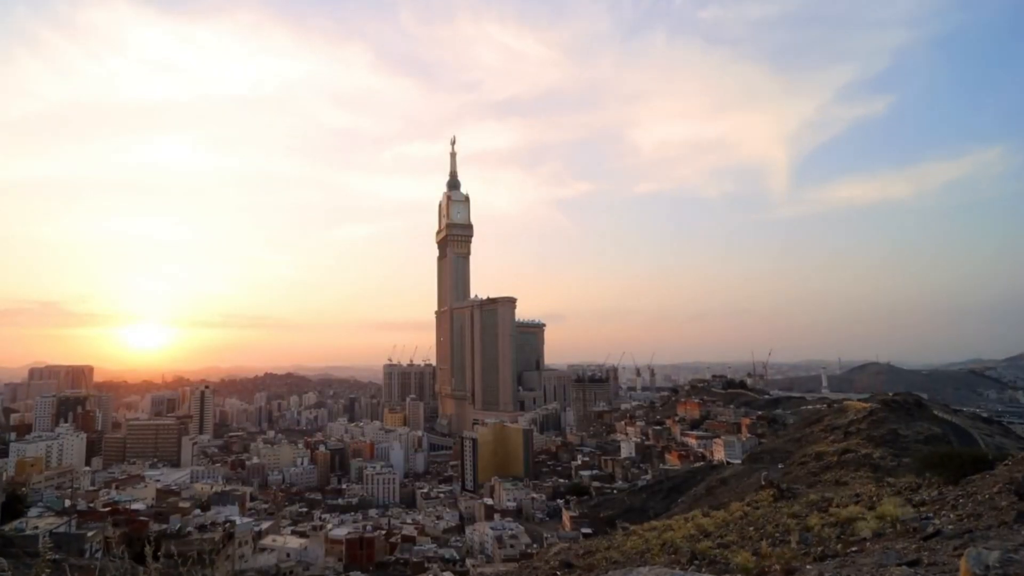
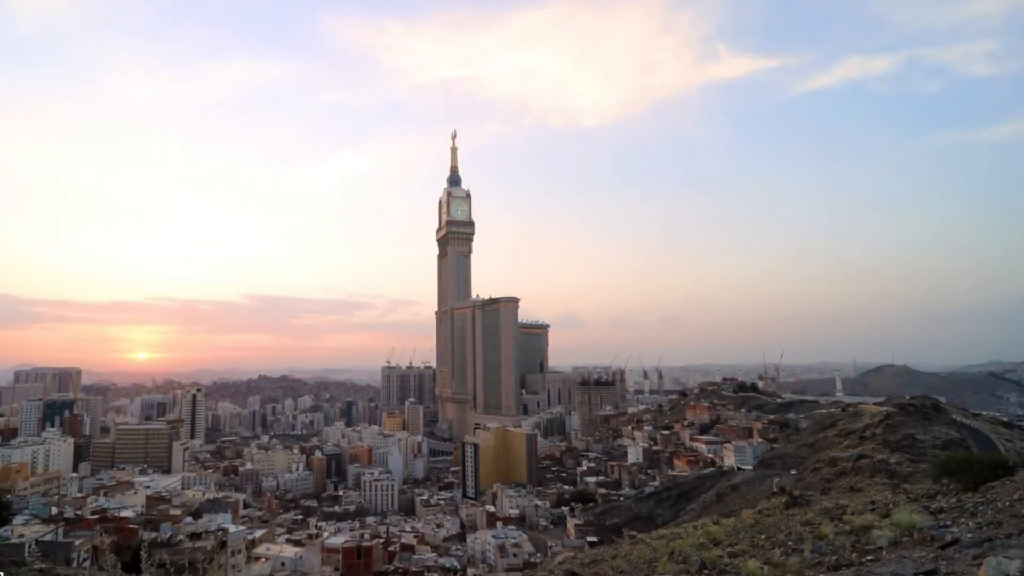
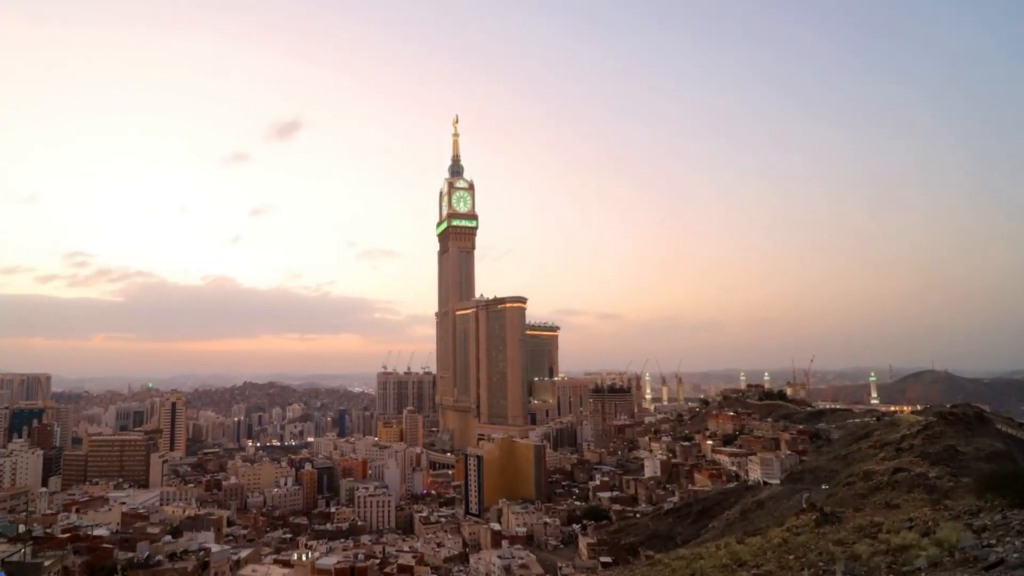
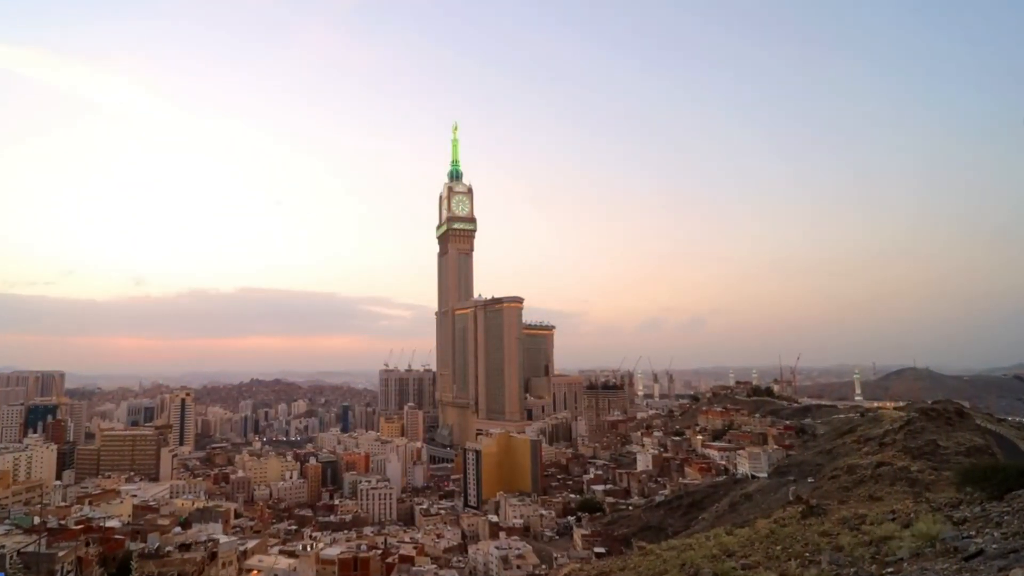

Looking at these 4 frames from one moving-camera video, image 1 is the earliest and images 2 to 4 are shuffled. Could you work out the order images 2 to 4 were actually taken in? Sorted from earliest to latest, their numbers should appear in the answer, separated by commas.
2, 4, 3
